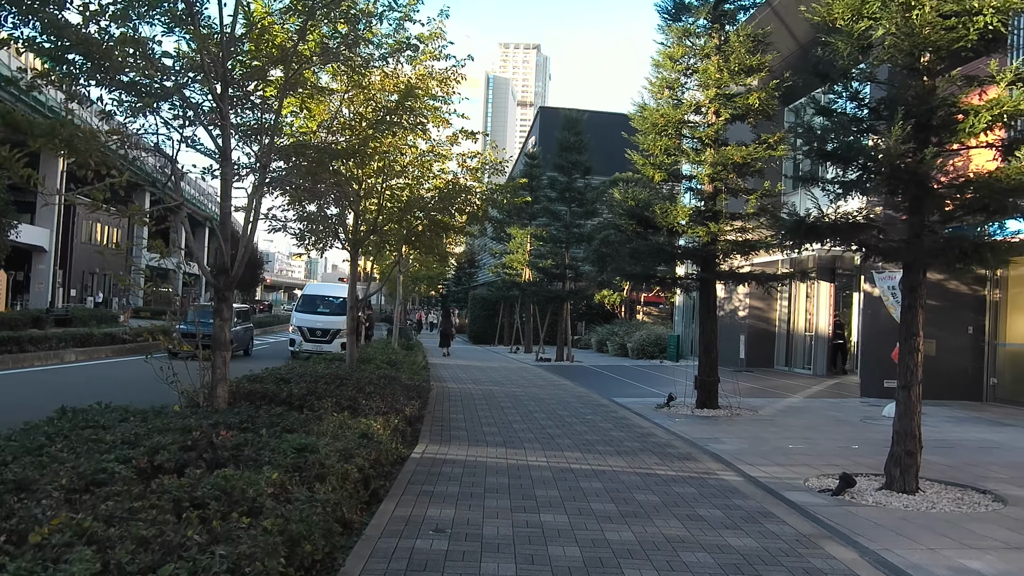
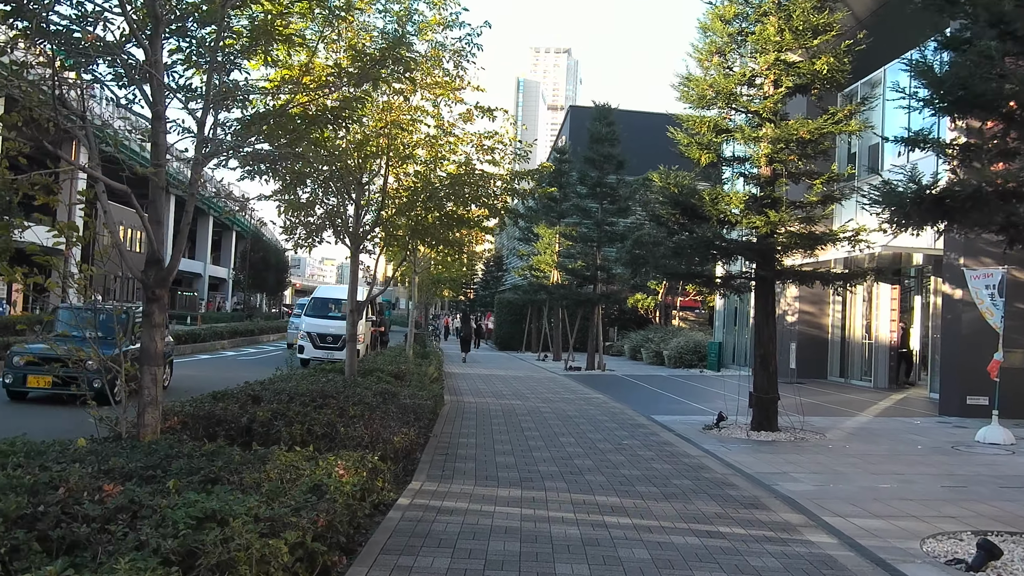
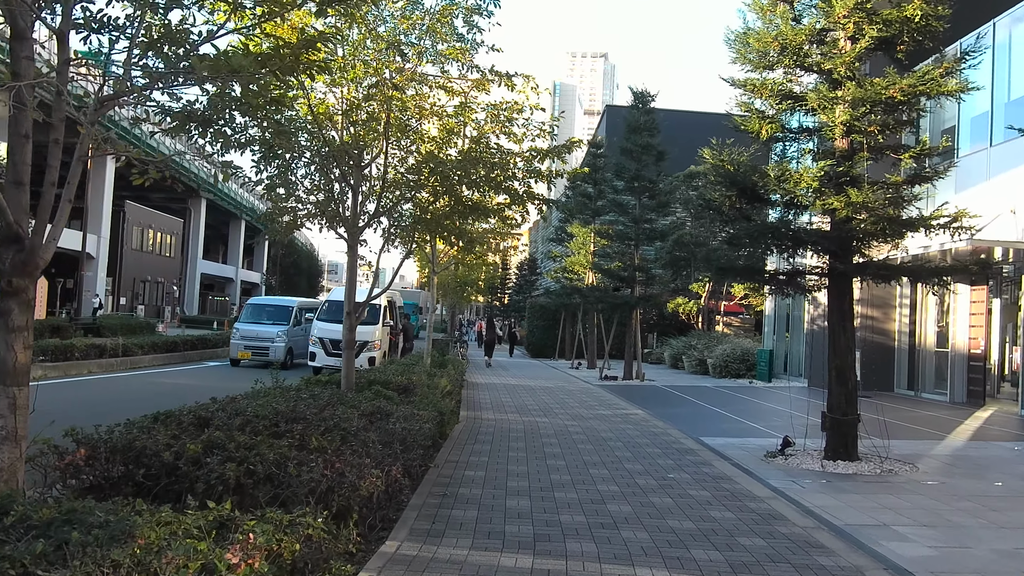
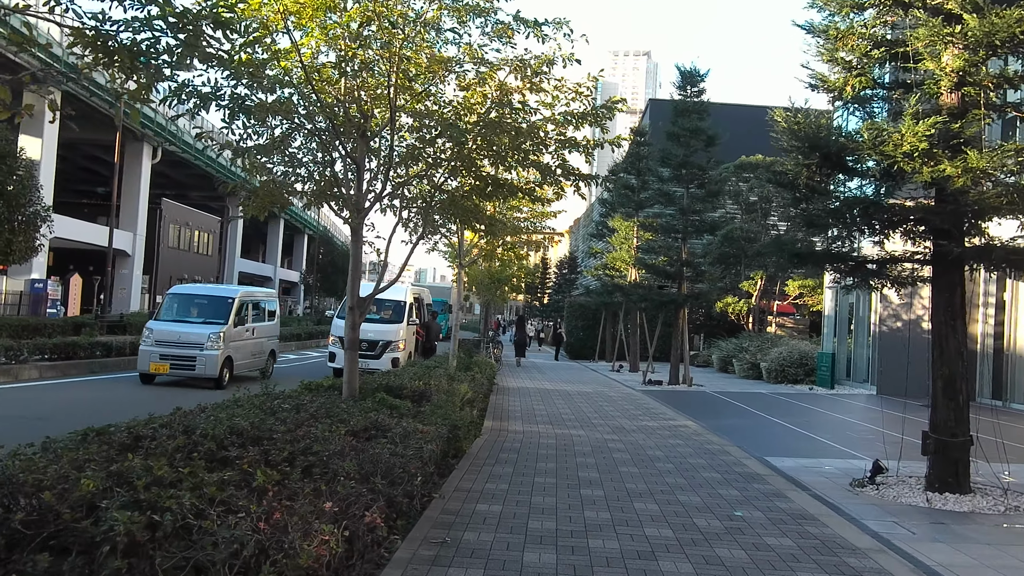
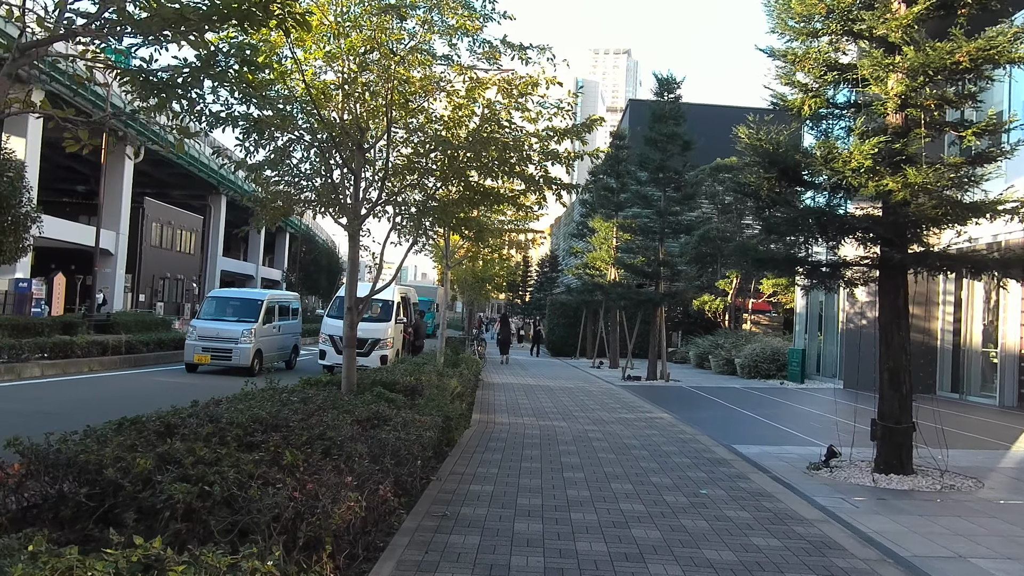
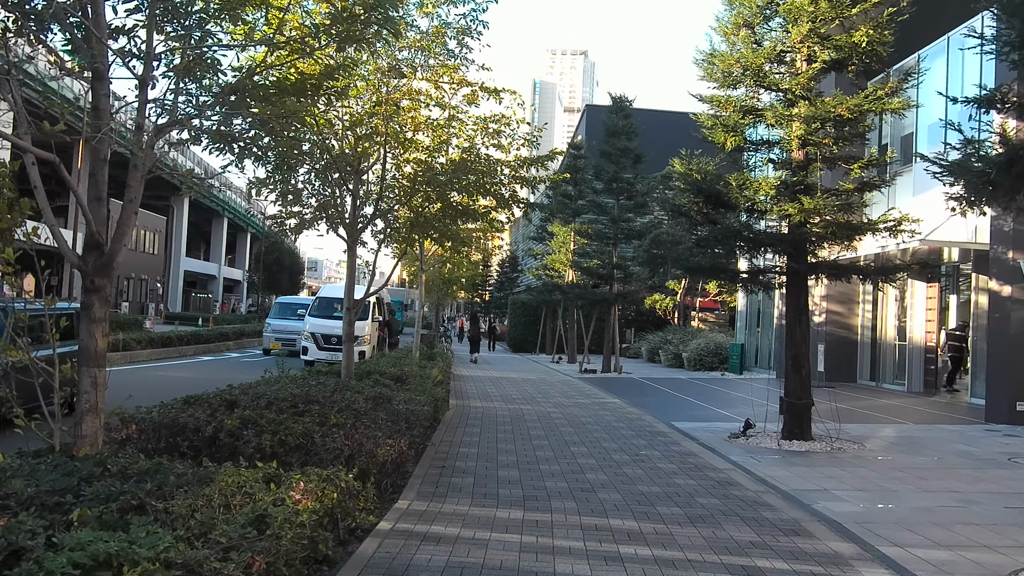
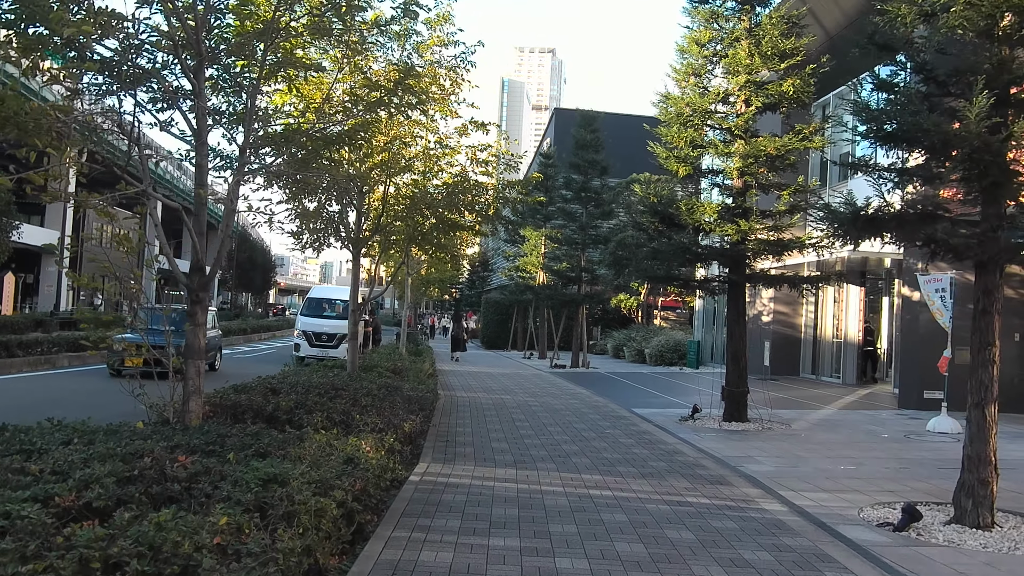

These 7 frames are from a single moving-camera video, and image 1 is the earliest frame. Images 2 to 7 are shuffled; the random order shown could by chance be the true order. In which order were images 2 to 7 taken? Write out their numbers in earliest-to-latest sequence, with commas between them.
7, 2, 6, 3, 5, 4
